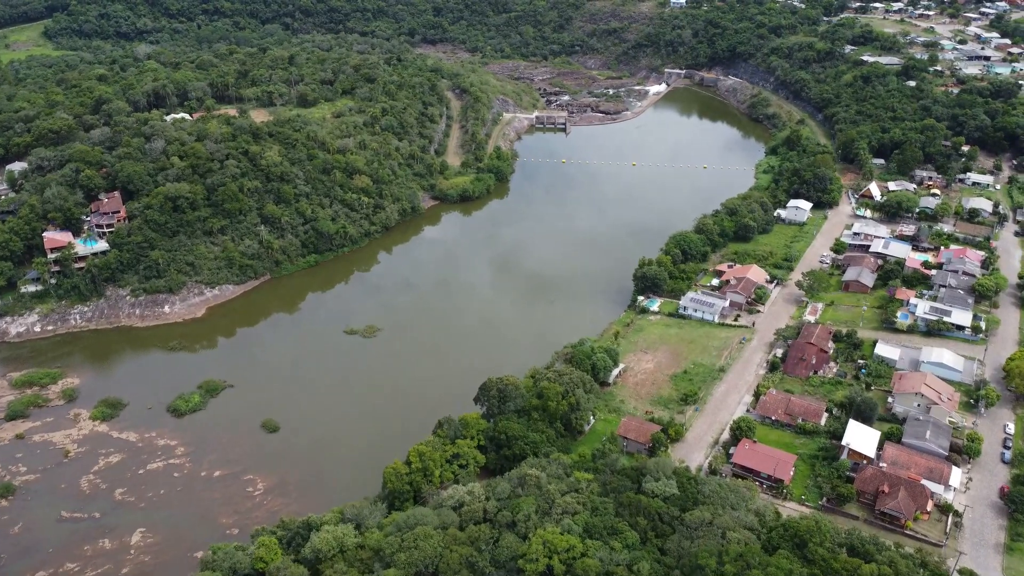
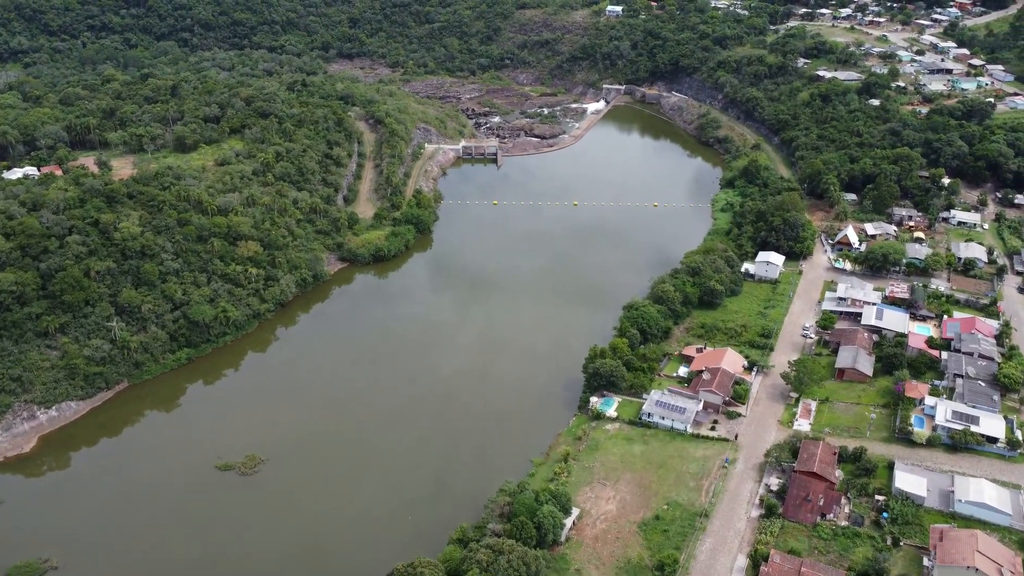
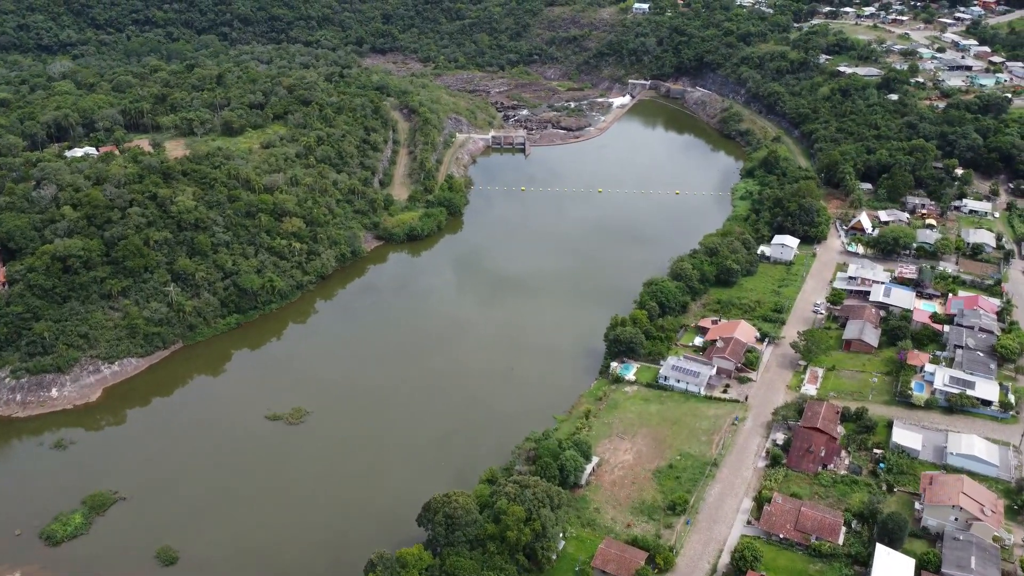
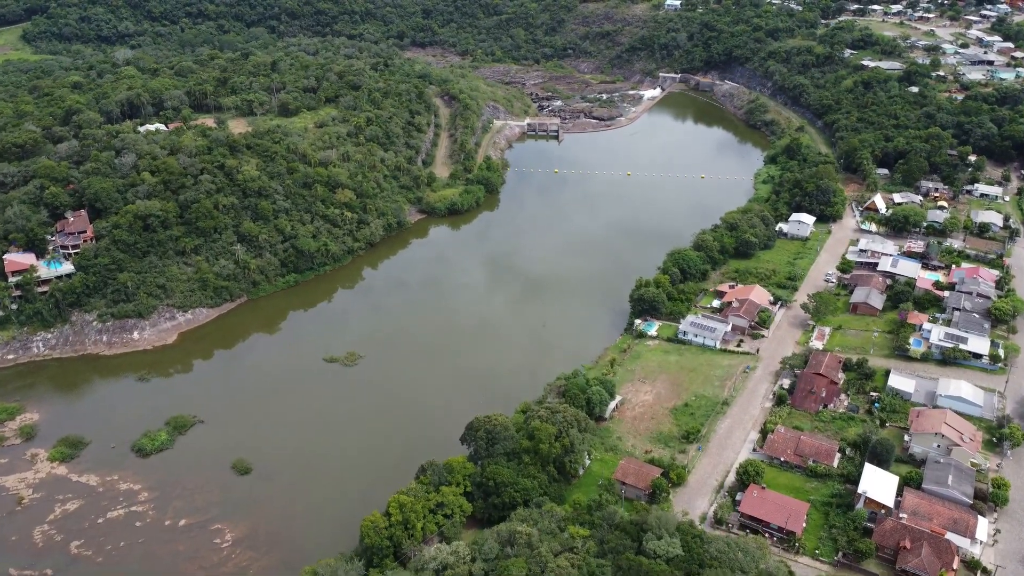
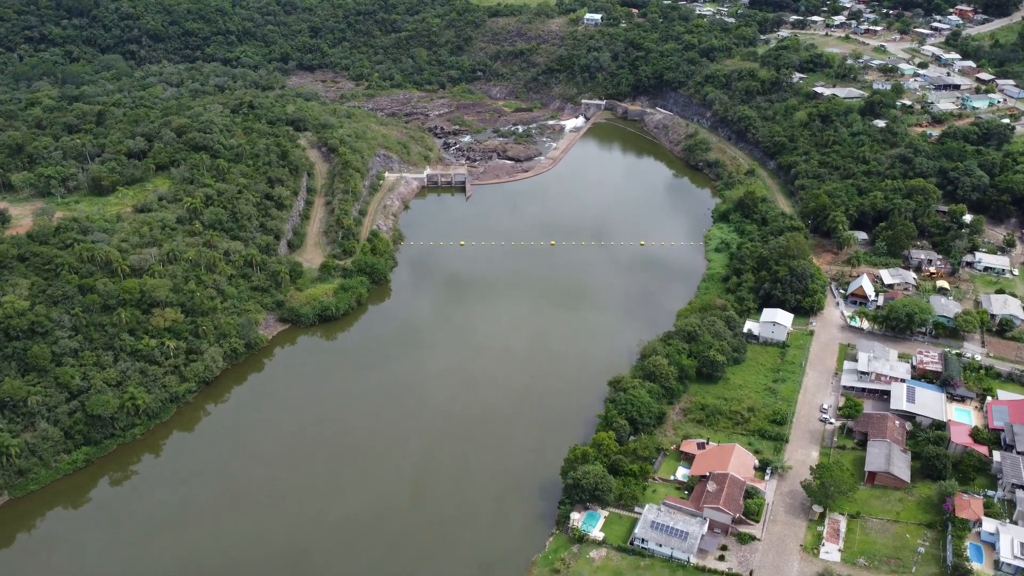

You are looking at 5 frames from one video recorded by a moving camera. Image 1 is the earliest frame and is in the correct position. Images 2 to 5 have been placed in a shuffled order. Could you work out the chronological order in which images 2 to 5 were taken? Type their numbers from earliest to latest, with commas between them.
4, 3, 2, 5
